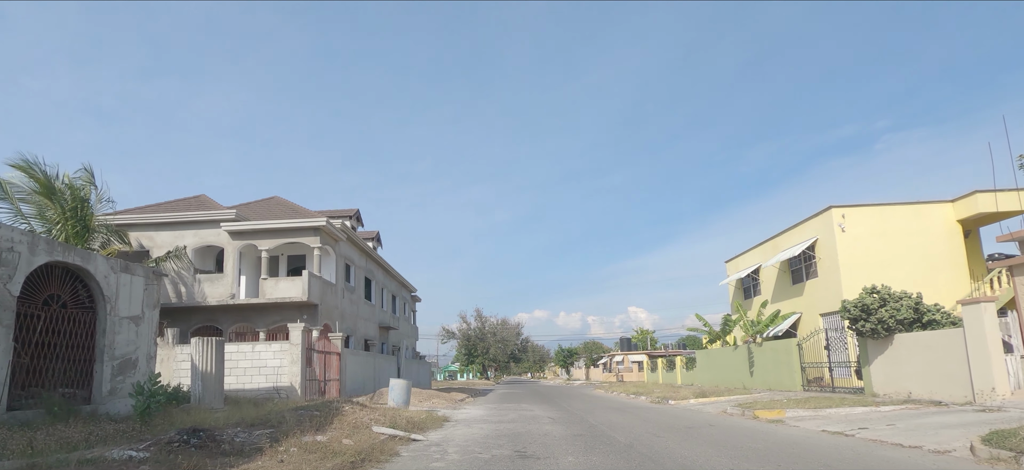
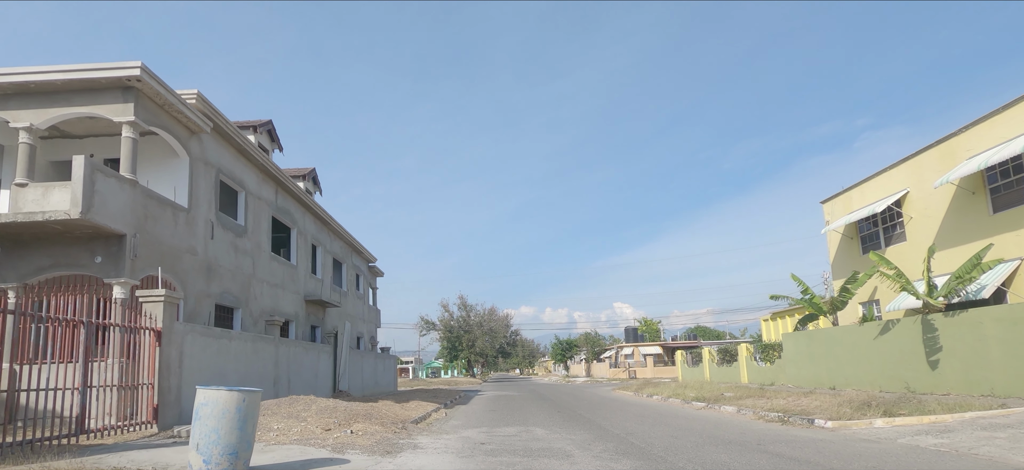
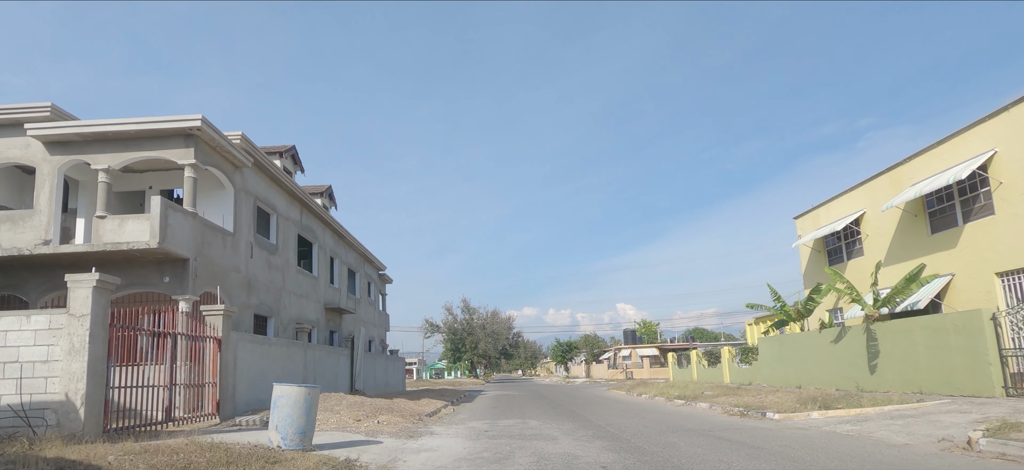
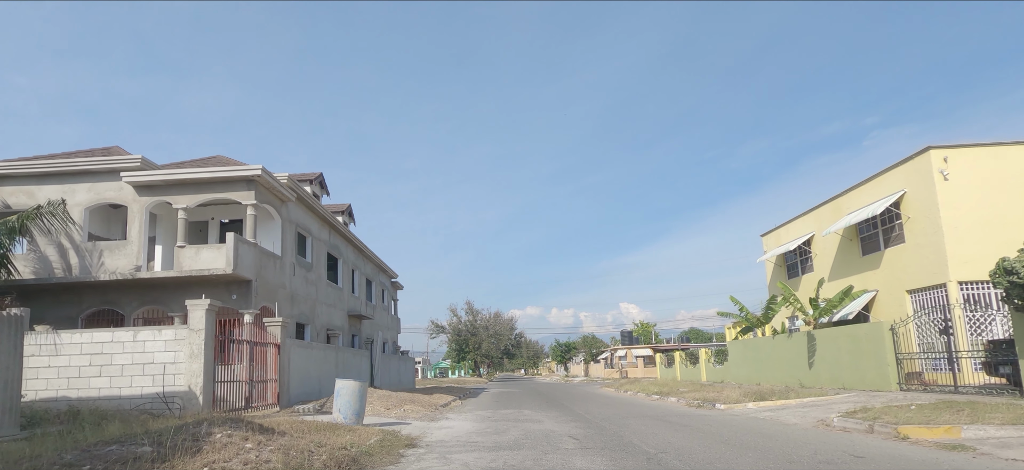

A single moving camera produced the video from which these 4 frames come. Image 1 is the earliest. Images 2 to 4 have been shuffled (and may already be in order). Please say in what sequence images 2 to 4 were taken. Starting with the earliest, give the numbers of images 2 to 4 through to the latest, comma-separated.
4, 3, 2
